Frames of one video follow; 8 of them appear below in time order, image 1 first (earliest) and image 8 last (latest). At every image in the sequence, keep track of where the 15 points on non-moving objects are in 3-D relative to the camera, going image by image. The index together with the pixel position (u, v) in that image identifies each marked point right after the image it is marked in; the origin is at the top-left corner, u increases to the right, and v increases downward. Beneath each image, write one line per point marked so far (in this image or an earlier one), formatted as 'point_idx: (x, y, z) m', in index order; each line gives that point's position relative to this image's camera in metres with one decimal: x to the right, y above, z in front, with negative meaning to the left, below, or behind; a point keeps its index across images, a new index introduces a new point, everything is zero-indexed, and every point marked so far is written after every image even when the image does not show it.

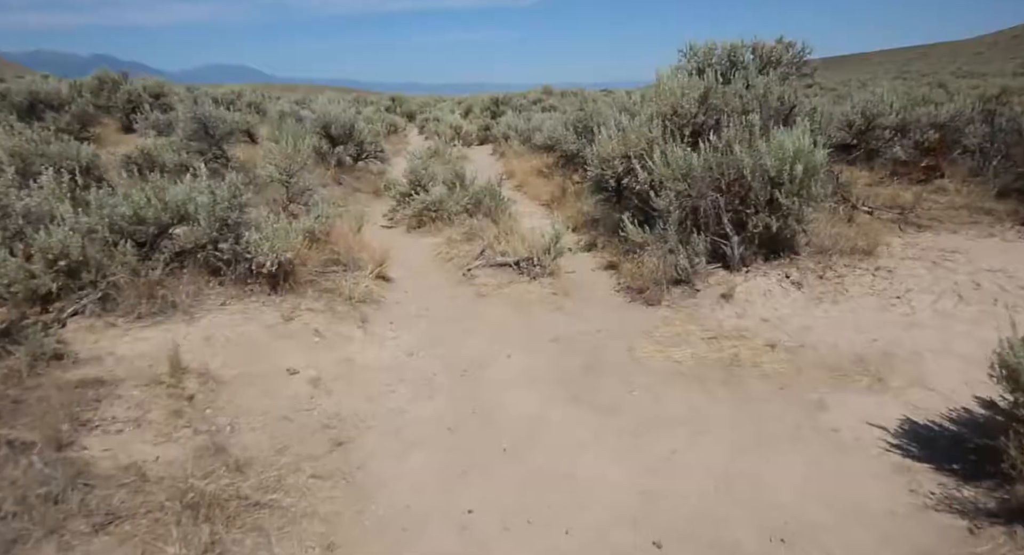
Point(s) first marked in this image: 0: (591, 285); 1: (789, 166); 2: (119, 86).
0: (+0.8, -0.1, +6.5) m
1: (+2.6, +1.0, +5.7) m
2: (-12.3, +6.1, +19.2) m
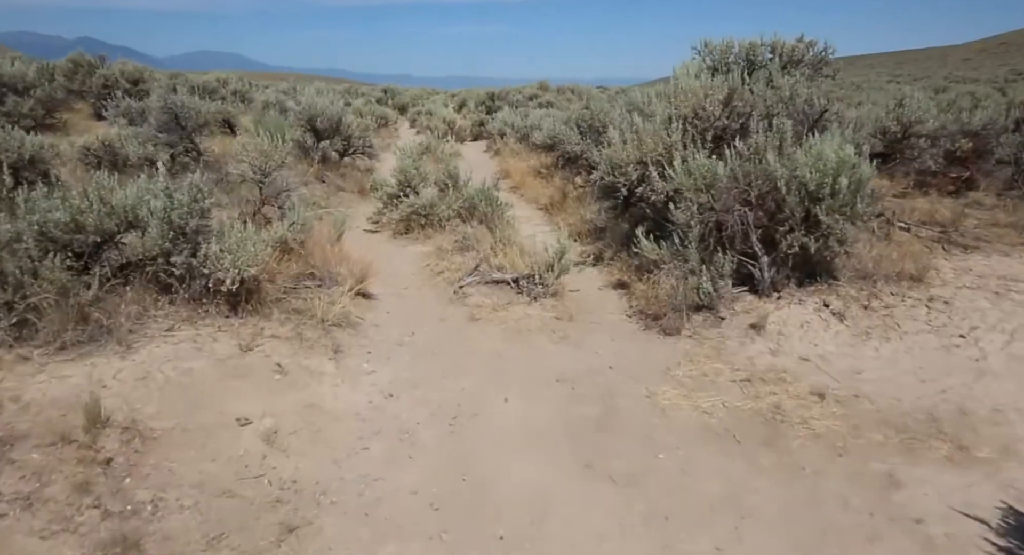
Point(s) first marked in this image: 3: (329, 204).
0: (+0.8, -0.3, +5.8) m
1: (+2.6, +0.8, +5.0) m
2: (-12.3, +6.2, +18.3) m
3: (-2.9, +1.2, +9.9) m
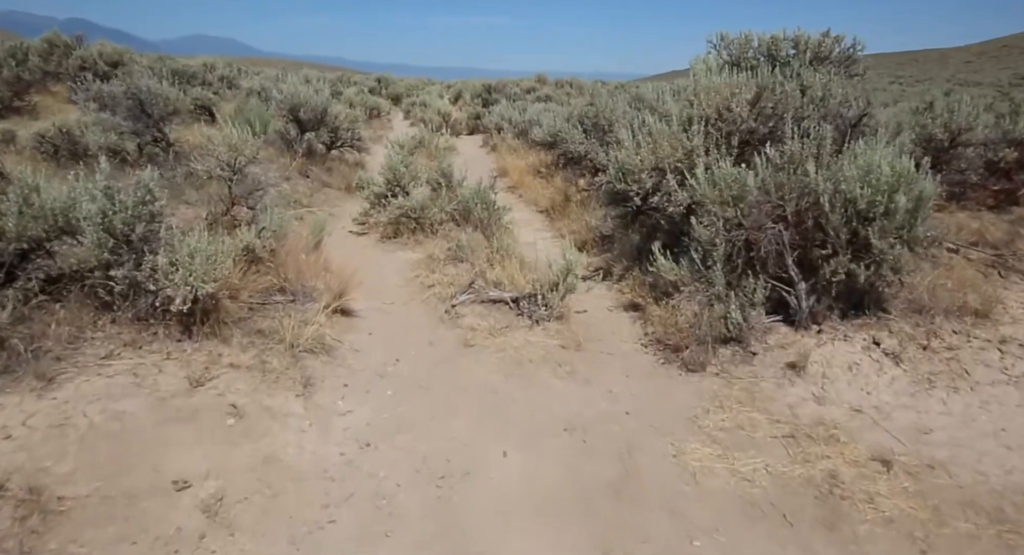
0: (+0.8, -0.5, +5.1) m
1: (+2.6, +0.6, +4.3) m
2: (-12.4, +6.4, +17.3) m
3: (-3.0, +1.1, +9.1) m
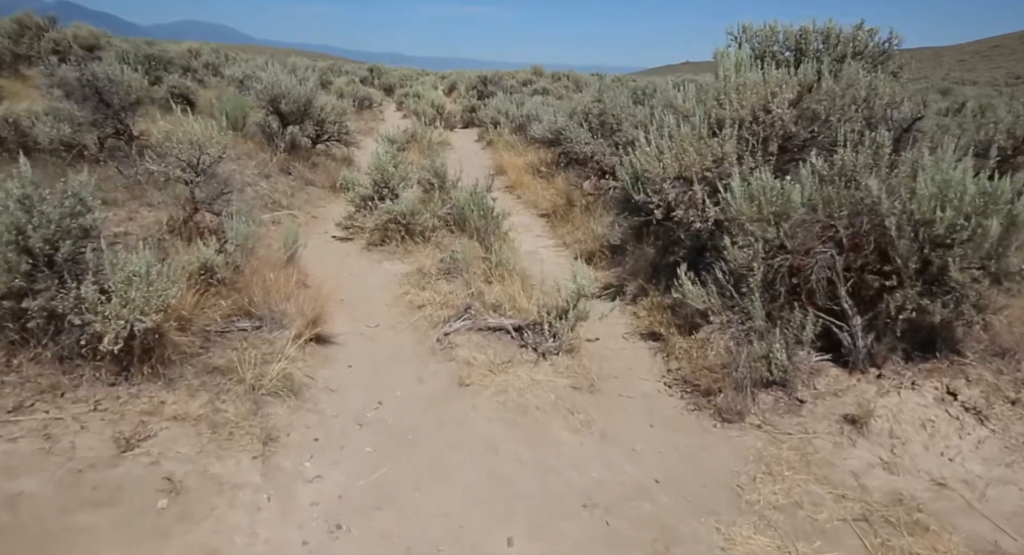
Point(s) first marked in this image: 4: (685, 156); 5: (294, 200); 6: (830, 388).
0: (+0.8, -0.7, +4.4) m
1: (+2.6, +0.3, +3.6) m
2: (-12.4, +6.5, +16.4) m
3: (-3.0, +1.0, +8.3) m
4: (+1.4, +1.0, +5.0) m
5: (-3.0, +1.1, +8.6) m
6: (+2.0, -0.7, +3.9) m
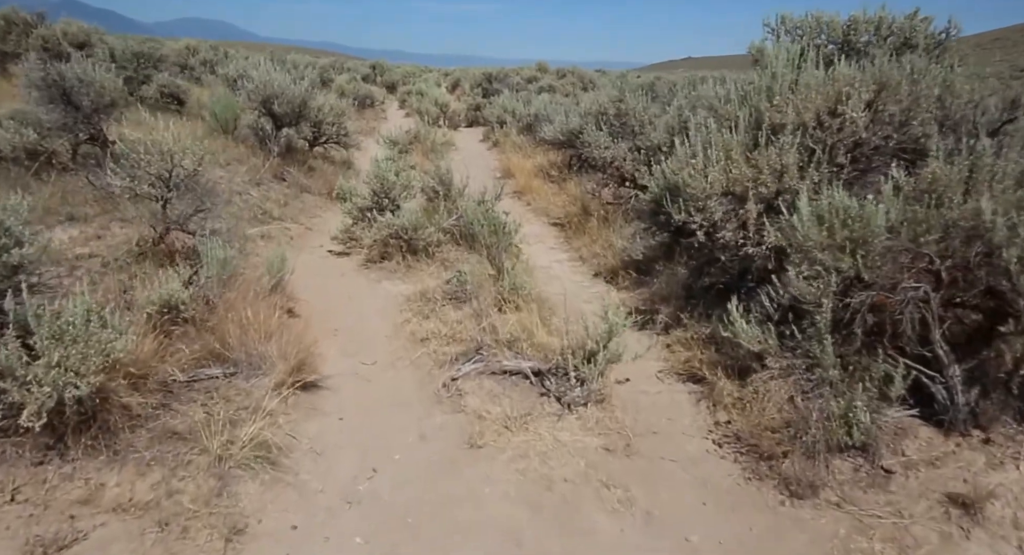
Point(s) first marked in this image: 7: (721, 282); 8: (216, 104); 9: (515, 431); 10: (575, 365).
0: (+0.9, -0.9, +3.7) m
1: (+2.8, +0.1, +2.9) m
2: (-12.2, +6.3, +15.7) m
3: (-2.8, +0.8, +7.7) m
4: (+1.5, +0.7, +4.3) m
5: (-2.9, +0.9, +7.9) m
6: (+2.1, -0.9, +3.2) m
7: (+1.7, 0.0, +5.0) m
8: (-4.8, +2.8, +10.0) m
9: (0.0, -0.9, +3.6) m
10: (+0.4, -0.6, +4.0) m
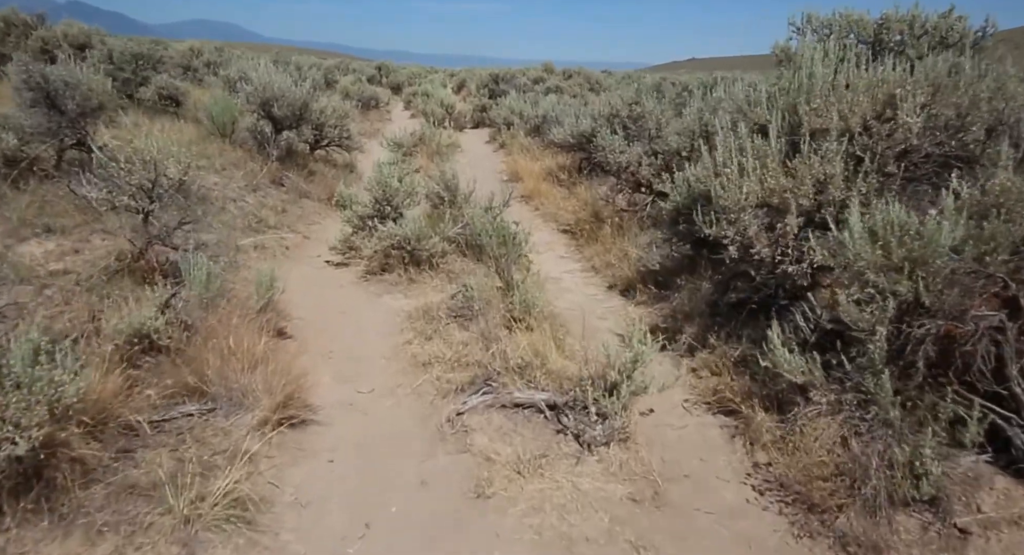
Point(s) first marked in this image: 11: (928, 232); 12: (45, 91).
0: (+1.0, -1.0, +3.2) m
1: (+2.8, 0.0, +2.4) m
2: (-12.1, +6.2, +15.4) m
3: (-2.7, +0.7, +7.3) m
4: (+1.6, +0.6, +3.8) m
5: (-2.8, +0.7, +7.5) m
6: (+2.2, -1.0, +2.7) m
7: (+1.8, -0.2, +4.5) m
8: (-4.7, +2.7, +9.6) m
9: (+0.1, -1.0, +3.2) m
10: (+0.5, -0.7, +3.5) m
11: (+2.0, +0.2, +3.0) m
12: (-4.8, +1.9, +6.4) m
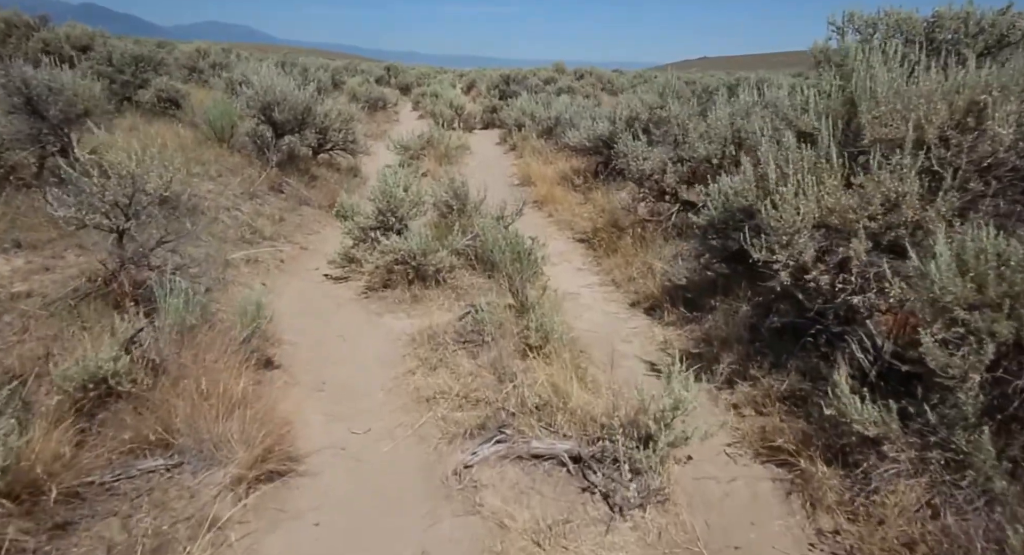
0: (+1.1, -1.2, +2.7) m
1: (+2.9, -0.2, +1.9) m
2: (-11.8, +6.0, +15.1) m
3: (-2.6, +0.5, +6.8) m
4: (+1.7, +0.5, +3.3) m
5: (-2.6, +0.6, +7.0) m
6: (+2.2, -1.2, +2.2) m
7: (+1.9, -0.3, +4.0) m
8: (-4.5, +2.5, +9.2) m
9: (+0.2, -1.2, +2.6) m
10: (+0.6, -0.8, +3.0) m
11: (+2.1, +0.1, +2.5) m
12: (-4.7, +1.8, +6.0) m
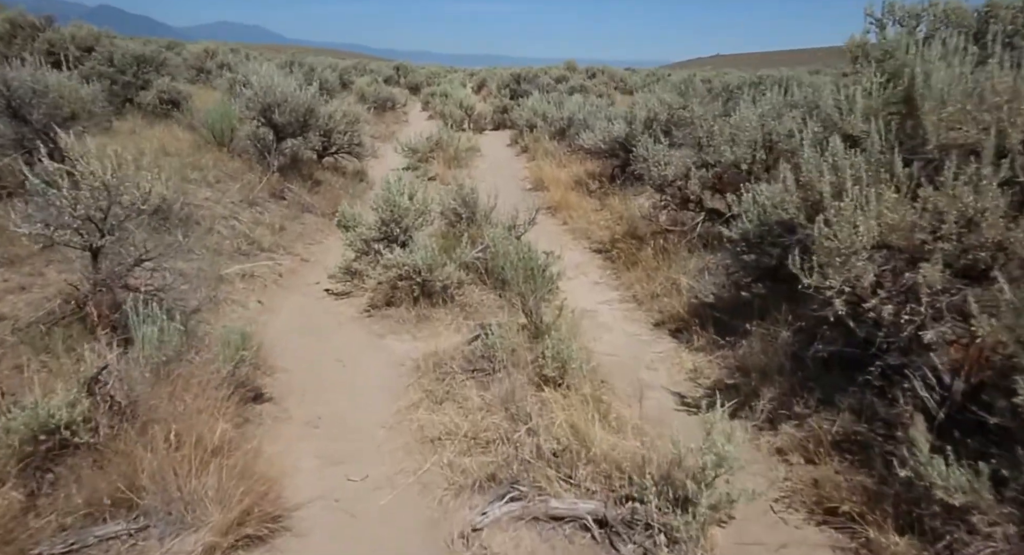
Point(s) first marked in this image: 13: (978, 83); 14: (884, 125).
0: (+1.2, -1.3, +2.3) m
1: (+2.9, -0.3, +1.4) m
2: (-11.5, +5.9, +14.9) m
3: (-2.5, +0.4, +6.4) m
4: (+1.8, +0.3, +2.9) m
5: (-2.5, +0.5, +6.7) m
6: (+2.3, -1.3, +1.7) m
7: (+2.0, -0.5, +3.5) m
8: (-4.3, +2.4, +8.9) m
9: (+0.2, -1.3, +2.2) m
10: (+0.6, -1.0, +2.6) m
11: (+2.2, -0.1, +2.0) m
12: (-4.6, +1.7, +5.6) m
13: (+2.4, +1.1, +3.2) m
14: (+2.1, +1.0, +3.5) m
